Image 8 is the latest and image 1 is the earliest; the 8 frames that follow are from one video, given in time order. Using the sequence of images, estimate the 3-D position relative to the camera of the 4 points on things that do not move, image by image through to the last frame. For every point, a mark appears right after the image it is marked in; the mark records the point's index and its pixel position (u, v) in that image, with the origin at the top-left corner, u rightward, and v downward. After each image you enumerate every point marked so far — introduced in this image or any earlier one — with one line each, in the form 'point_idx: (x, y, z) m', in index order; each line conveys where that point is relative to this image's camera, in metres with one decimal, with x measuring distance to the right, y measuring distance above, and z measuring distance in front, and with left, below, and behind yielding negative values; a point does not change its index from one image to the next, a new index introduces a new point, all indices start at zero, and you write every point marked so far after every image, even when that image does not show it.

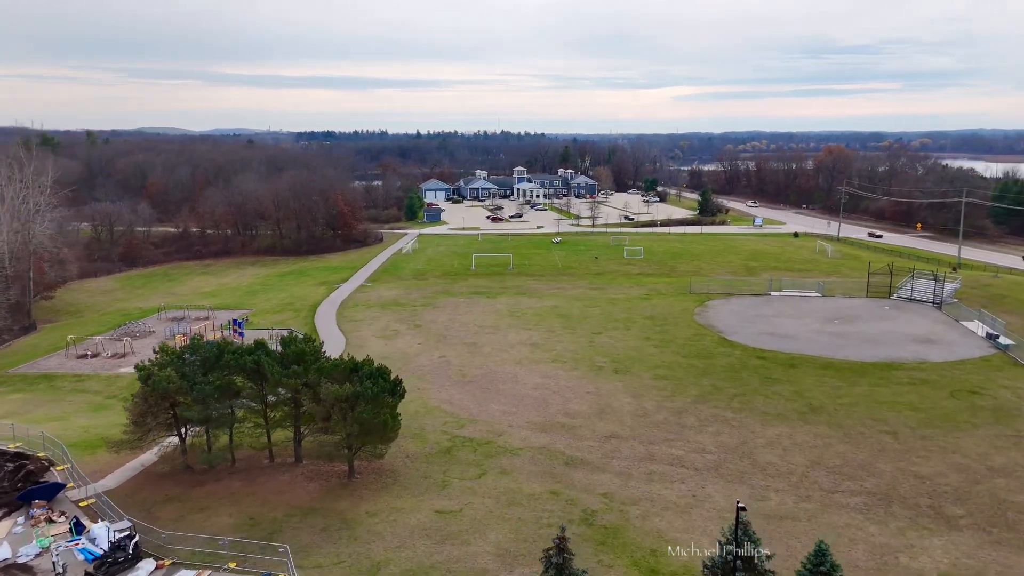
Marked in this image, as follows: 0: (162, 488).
0: (-9.2, -5.3, +19.1) m
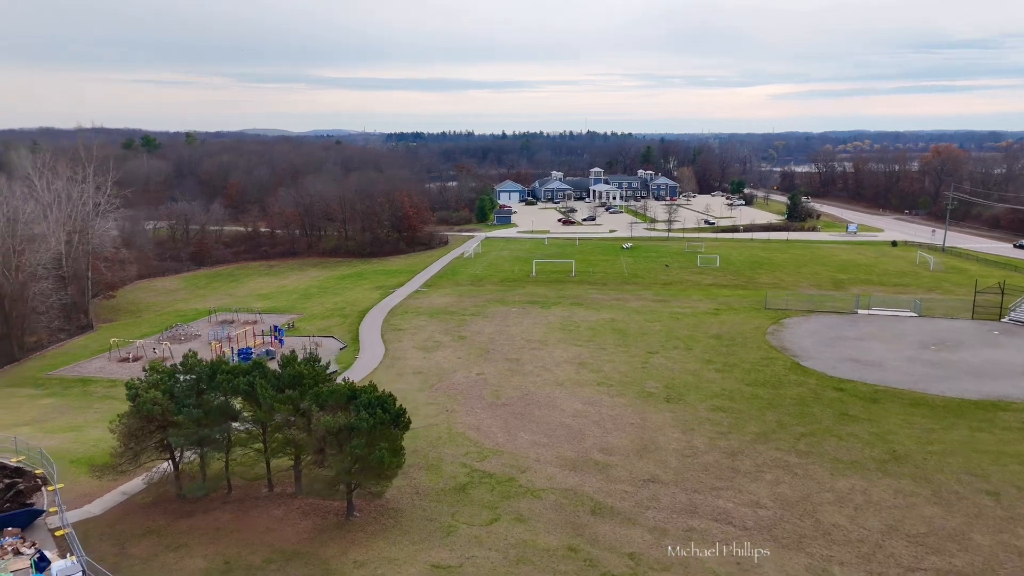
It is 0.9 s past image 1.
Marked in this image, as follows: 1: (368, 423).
0: (-8.9, -5.6, +17.7) m
1: (-3.4, -3.2, +17.2) m
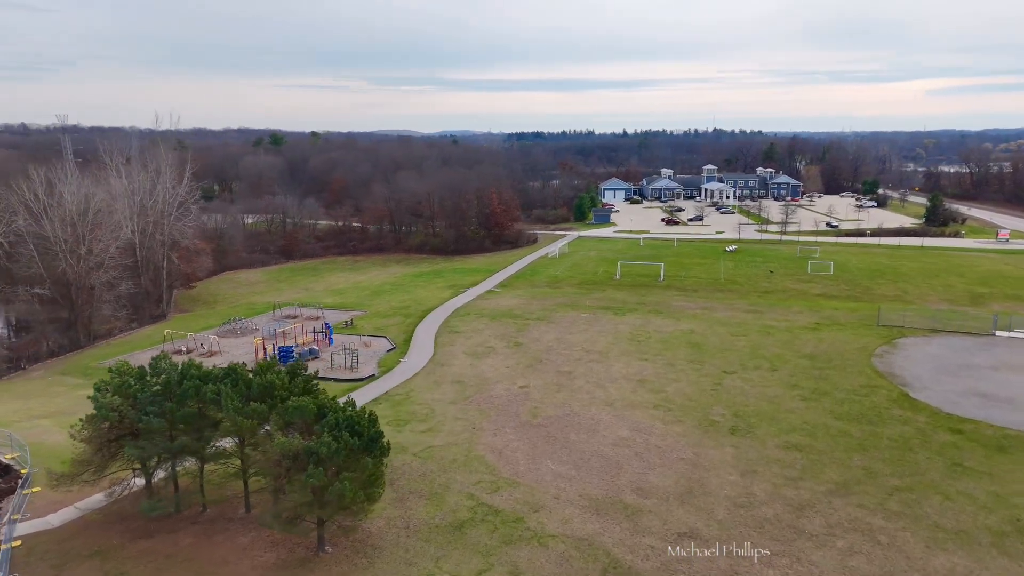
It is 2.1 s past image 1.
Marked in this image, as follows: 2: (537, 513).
0: (-9.1, -5.5, +16.1) m
1: (-3.7, -3.2, +14.6) m
2: (+0.6, -5.6, +18.0) m
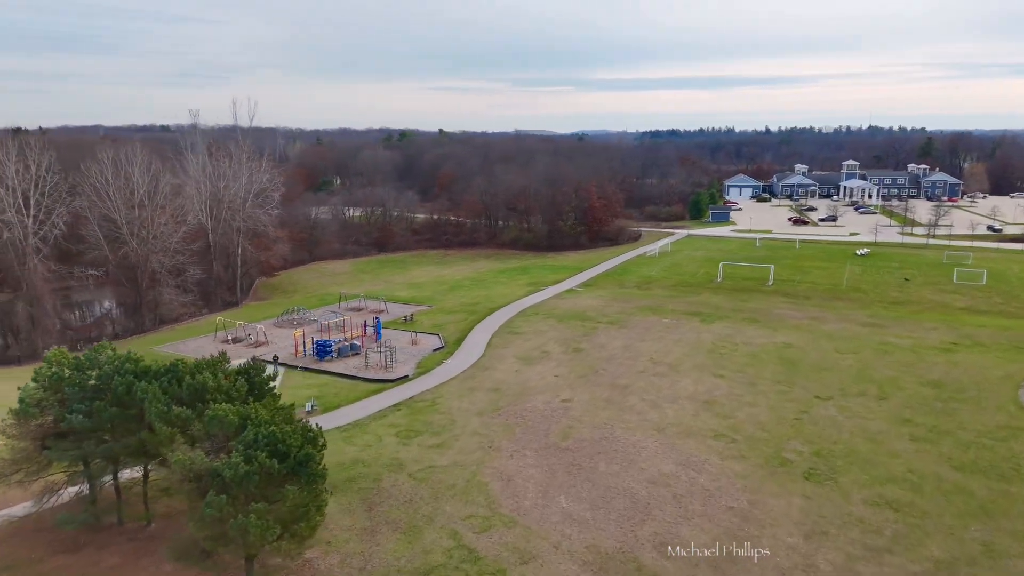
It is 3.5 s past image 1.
0: (-9.7, -5.1, +14.3) m
1: (-4.5, -3.0, +11.9) m
2: (+0.3, -5.5, +14.4) m
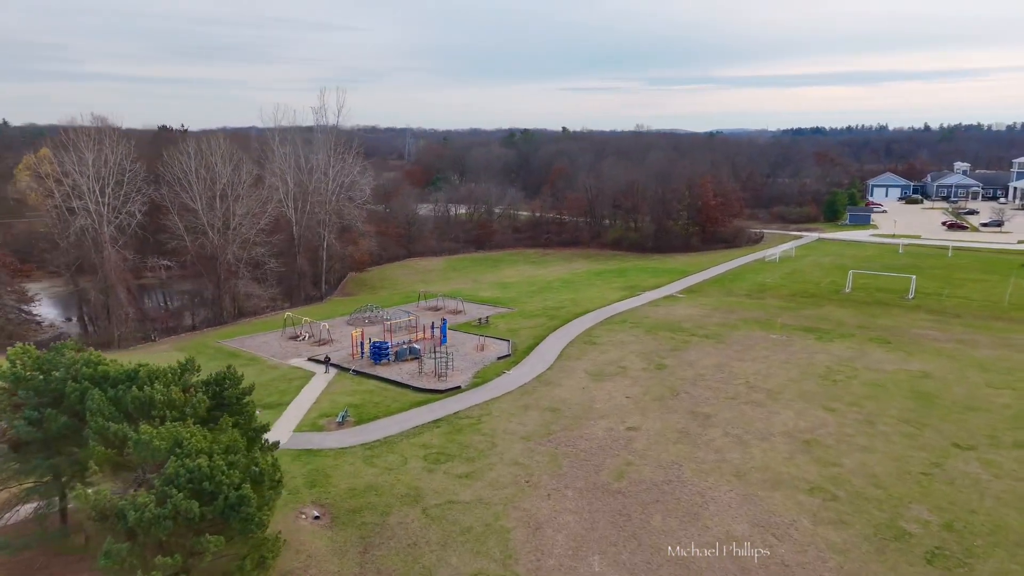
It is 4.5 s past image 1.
0: (-9.6, -4.9, +12.8) m
1: (-4.8, -3.0, +9.6) m
2: (+0.2, -5.7, +11.2) m
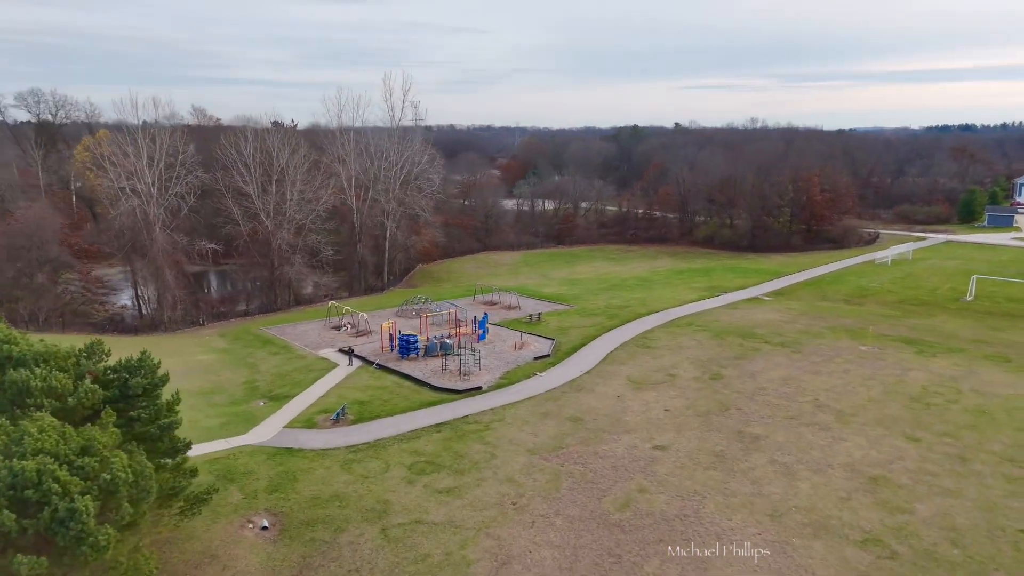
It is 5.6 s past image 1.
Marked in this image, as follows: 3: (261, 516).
0: (-10.4, -4.3, +12.0) m
1: (-6.1, -2.6, +8.0) m
2: (-1.0, -5.4, +8.9) m
3: (-4.8, -4.3, +13.7) m
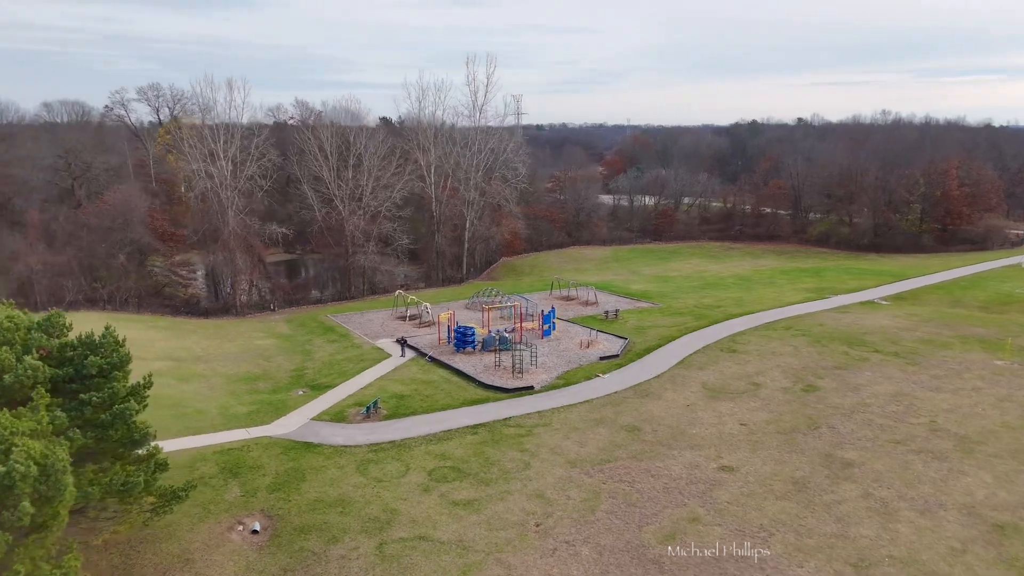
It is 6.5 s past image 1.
0: (-10.2, -3.8, +11.5) m
1: (-6.6, -2.1, +6.9) m
2: (-1.4, -5.1, +6.9) m
3: (-4.4, -3.9, +12.3) m
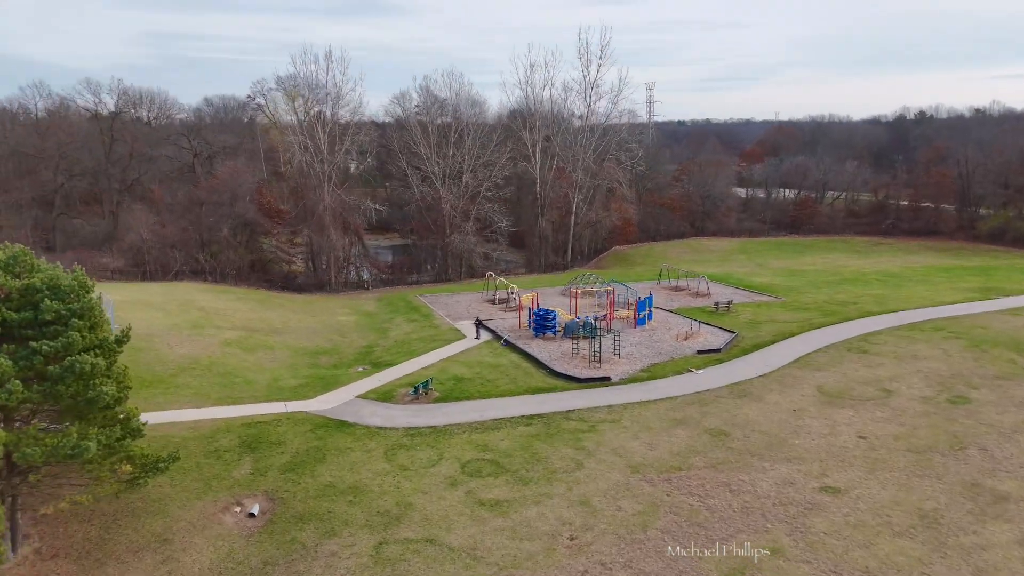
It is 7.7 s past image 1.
0: (-9.7, -2.8, +11.2) m
1: (-7.0, -1.3, +6.0) m
2: (-2.0, -4.4, +5.1) m
3: (-3.9, -3.2, +11.0) m
